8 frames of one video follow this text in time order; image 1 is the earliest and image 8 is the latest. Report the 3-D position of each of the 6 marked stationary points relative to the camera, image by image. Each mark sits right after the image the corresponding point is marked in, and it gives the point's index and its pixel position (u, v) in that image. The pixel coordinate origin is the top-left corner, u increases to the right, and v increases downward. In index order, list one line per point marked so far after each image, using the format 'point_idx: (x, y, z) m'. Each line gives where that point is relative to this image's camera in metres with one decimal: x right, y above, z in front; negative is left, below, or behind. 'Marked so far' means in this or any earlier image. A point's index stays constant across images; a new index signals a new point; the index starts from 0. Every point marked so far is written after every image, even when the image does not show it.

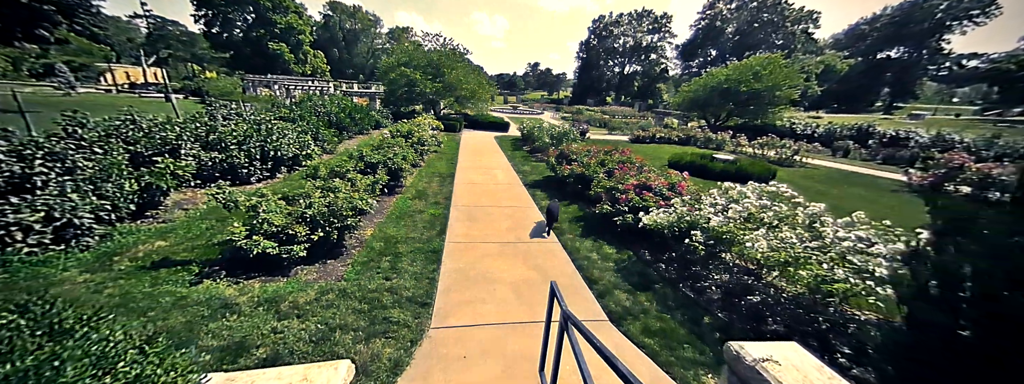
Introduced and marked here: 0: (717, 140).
0: (+11.2, +2.9, +17.2) m
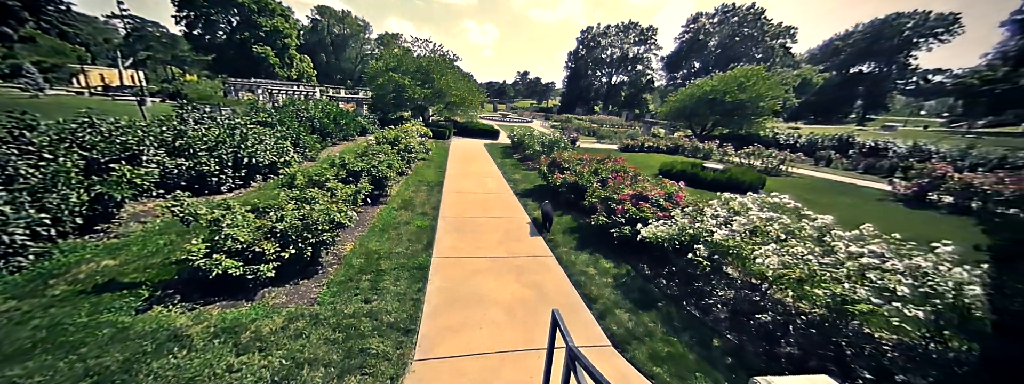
0: (+10.7, +2.4, +17.3) m
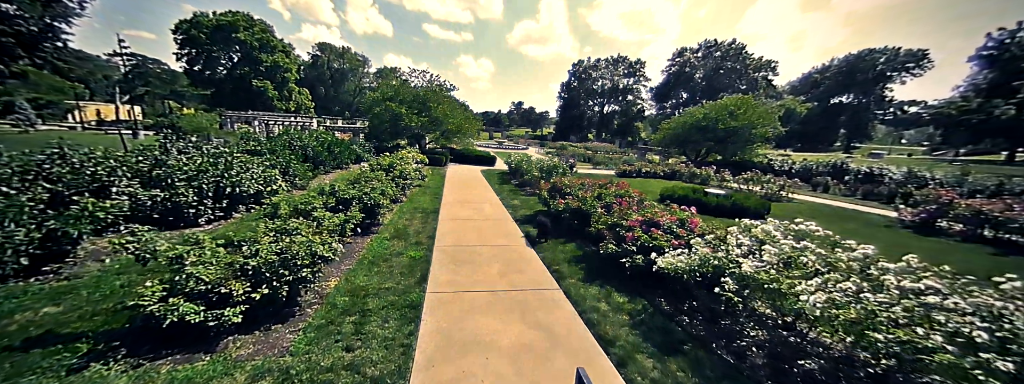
0: (+10.5, +1.0, +17.3) m
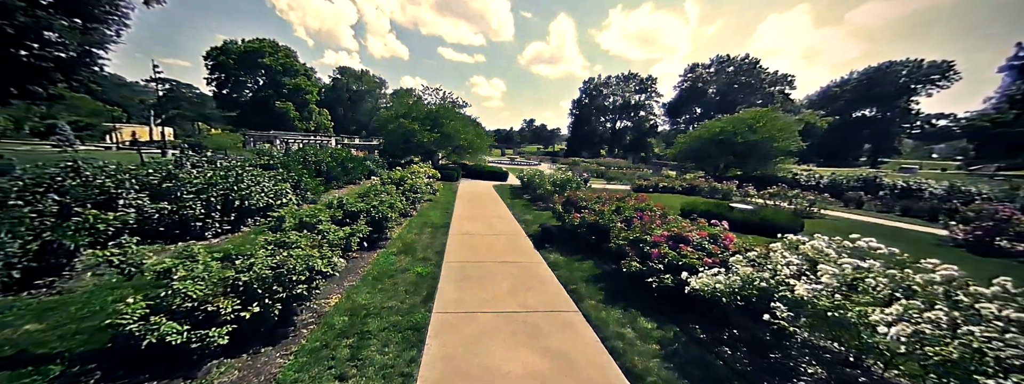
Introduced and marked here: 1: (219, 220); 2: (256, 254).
0: (+11.2, +0.1, +16.6) m
1: (-5.7, -0.6, +6.1) m
2: (-2.9, -0.7, +3.5) m
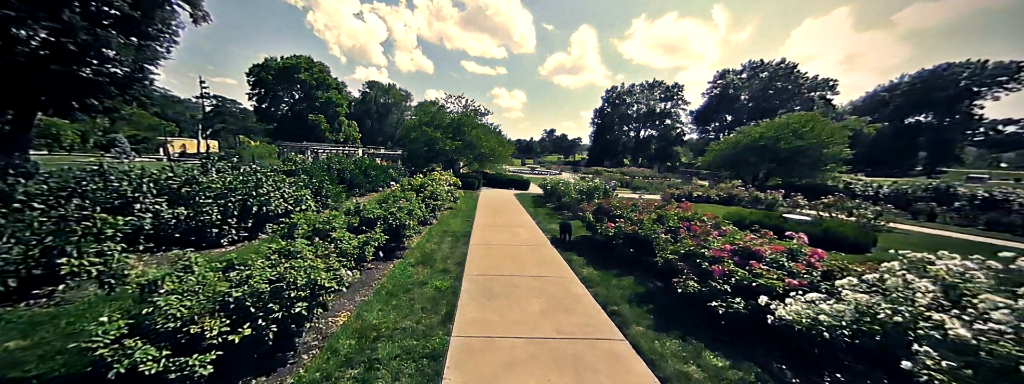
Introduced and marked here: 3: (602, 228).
0: (+12.4, -0.3, +15.2) m
1: (-5.2, -0.7, +5.9) m
2: (-2.5, -0.7, +3.1) m
3: (+1.9, -0.7, +6.5) m
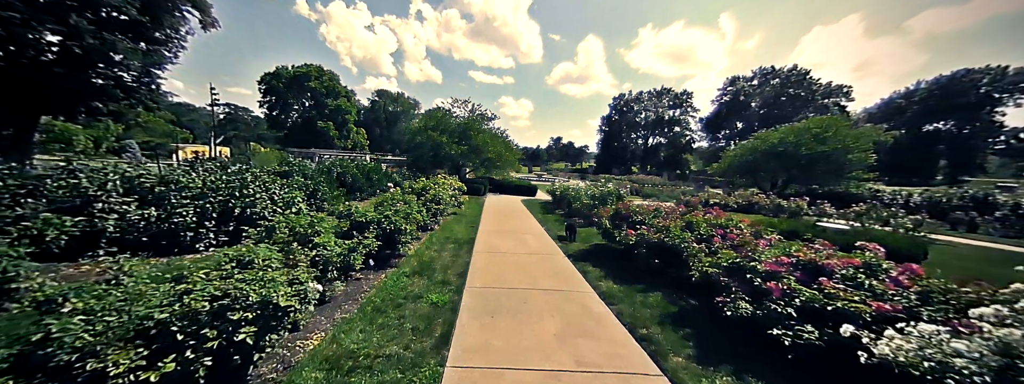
0: (+12.7, -0.7, +14.3) m
1: (-5.1, -0.7, +5.4) m
2: (-2.4, -0.7, +2.5) m
3: (+2.0, -0.8, +5.8) m
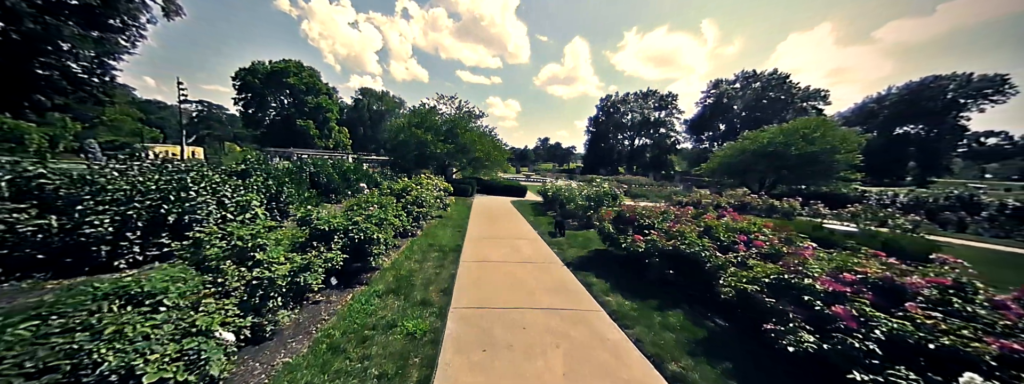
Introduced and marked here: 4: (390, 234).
0: (+12.2, -0.7, +14.1) m
1: (-5.1, -0.7, +4.4) m
2: (-2.4, -0.7, +1.7) m
3: (+1.9, -0.8, +5.2) m
4: (-1.9, -0.7, +5.0) m
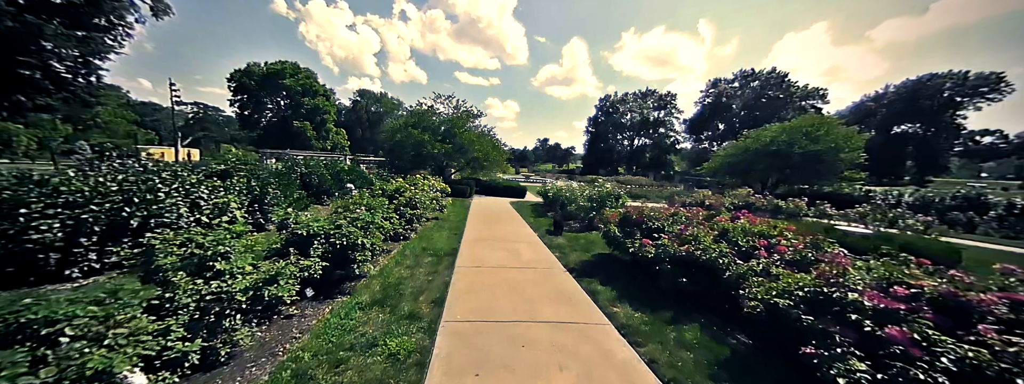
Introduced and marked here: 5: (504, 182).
0: (+12.2, -0.7, +13.7) m
1: (-5.2, -0.7, +4.0) m
2: (-2.4, -0.7, +1.3) m
3: (+1.9, -0.8, +4.8) m
4: (-2.0, -0.7, +4.6) m
5: (-0.6, +0.7, +19.7) m
